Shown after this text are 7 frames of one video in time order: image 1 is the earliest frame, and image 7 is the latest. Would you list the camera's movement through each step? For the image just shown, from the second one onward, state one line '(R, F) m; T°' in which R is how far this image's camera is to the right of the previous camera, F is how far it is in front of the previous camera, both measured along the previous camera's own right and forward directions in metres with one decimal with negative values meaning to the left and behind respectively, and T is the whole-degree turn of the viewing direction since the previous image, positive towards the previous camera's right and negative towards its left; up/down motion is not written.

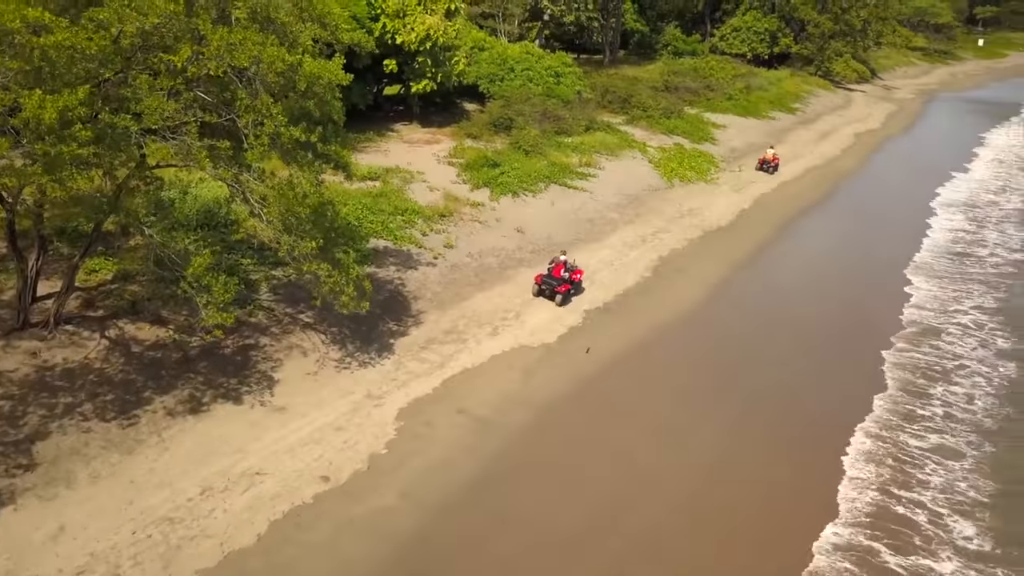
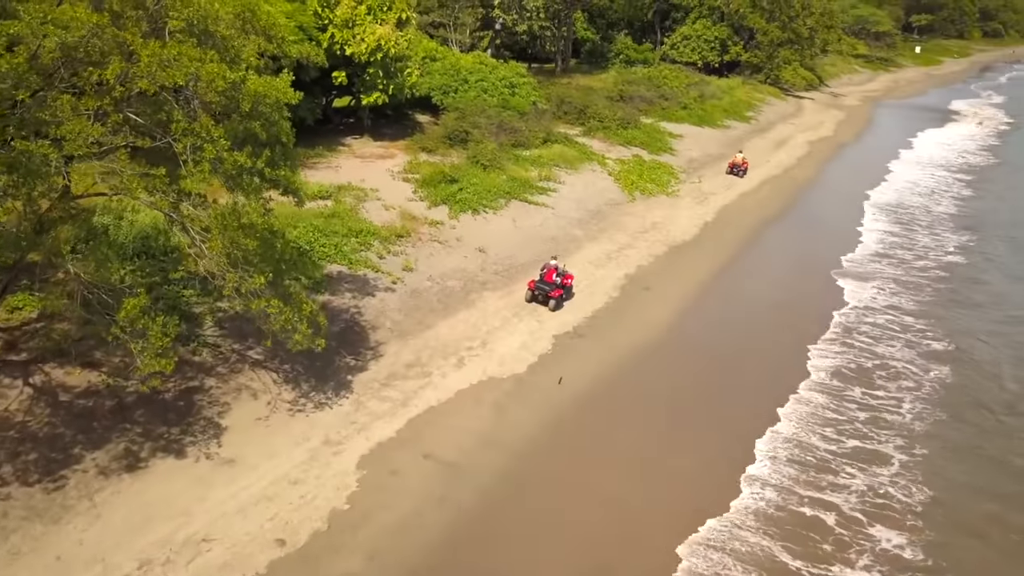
(-0.3, +1.1) m; +3°
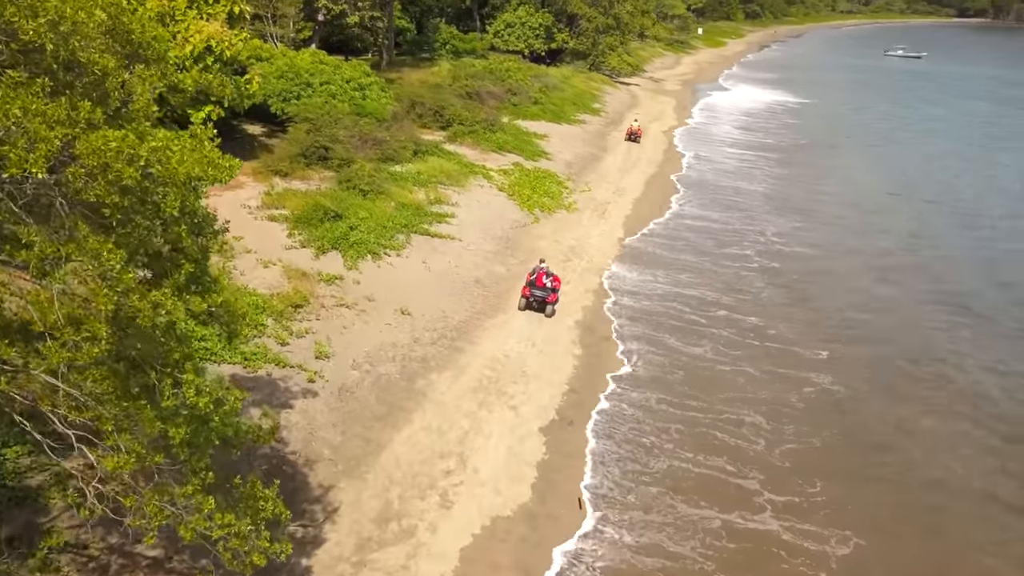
(-2.6, +4.7) m; +14°
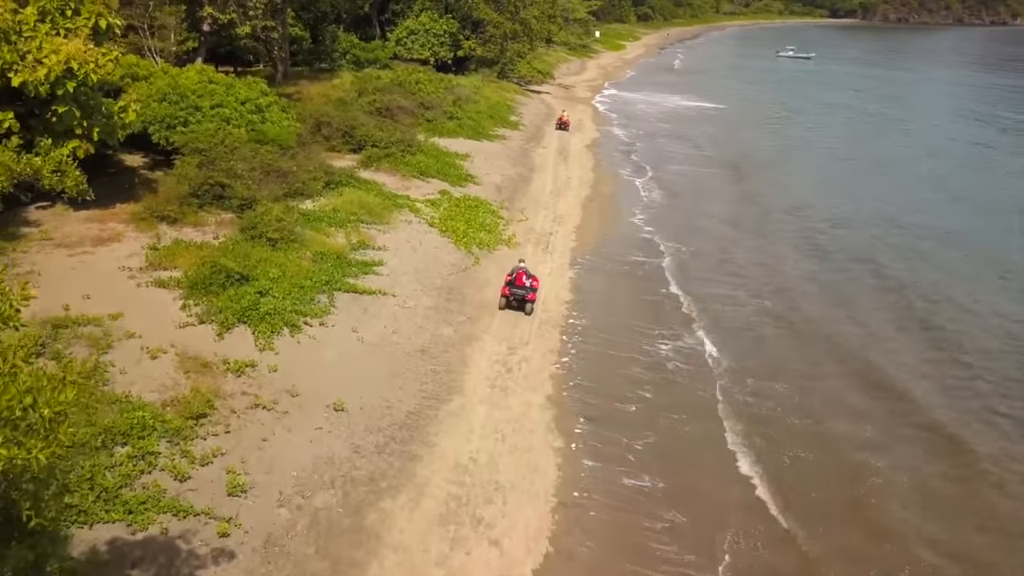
(-0.9, +3.3) m; +7°
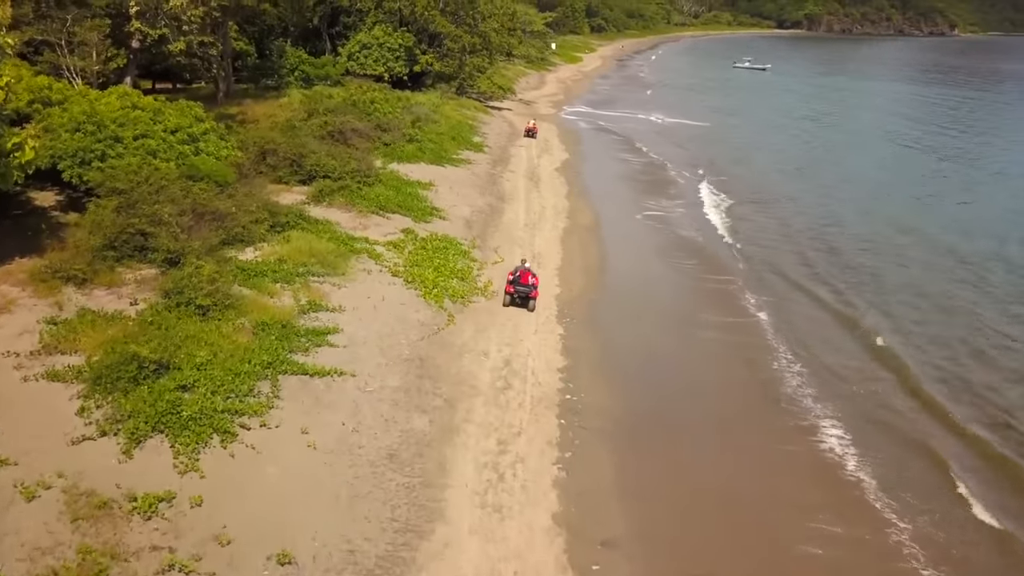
(-0.5, +3.2) m; +3°
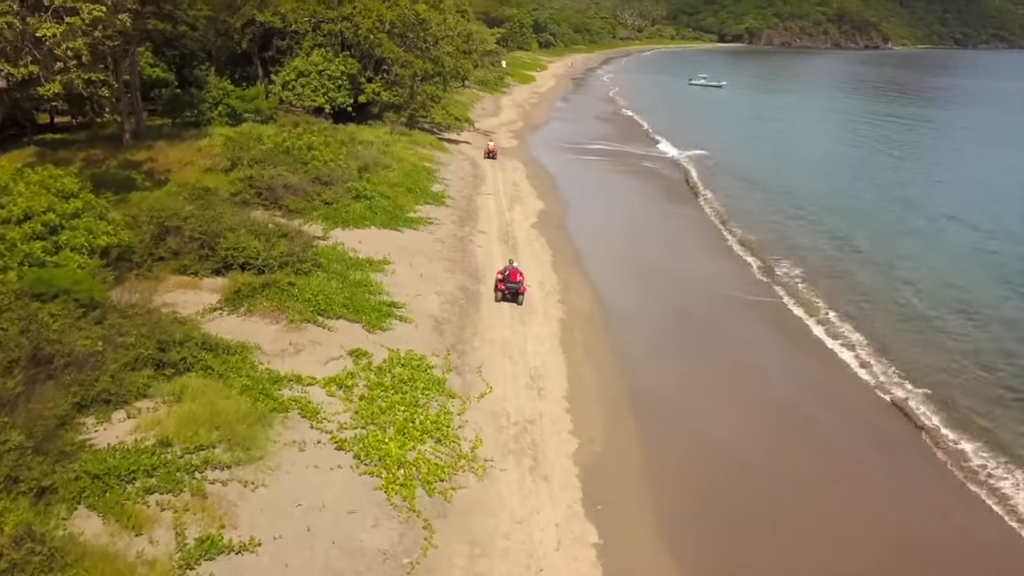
(-0.9, +6.5) m; +4°
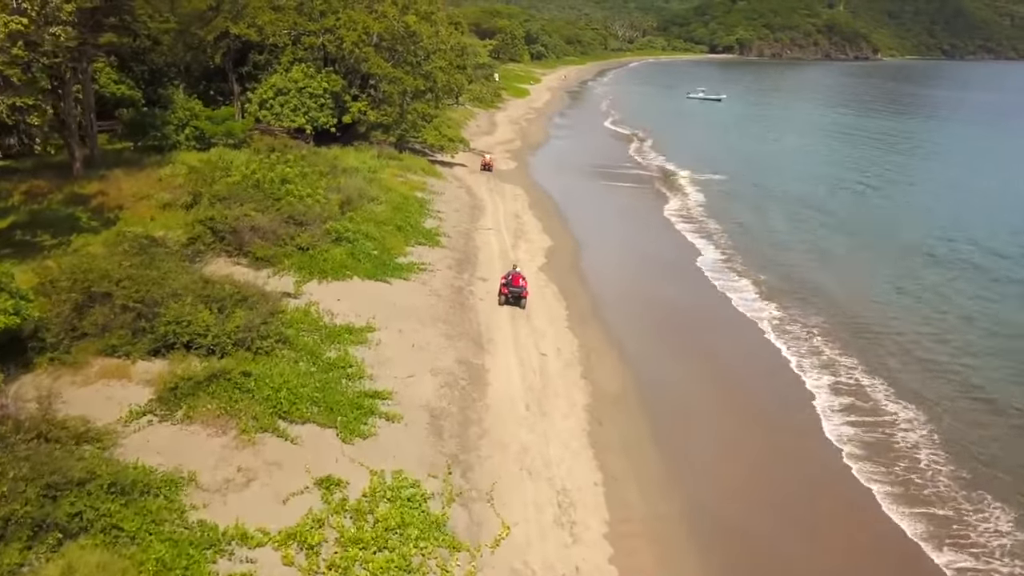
(-0.5, +4.4) m; +1°
